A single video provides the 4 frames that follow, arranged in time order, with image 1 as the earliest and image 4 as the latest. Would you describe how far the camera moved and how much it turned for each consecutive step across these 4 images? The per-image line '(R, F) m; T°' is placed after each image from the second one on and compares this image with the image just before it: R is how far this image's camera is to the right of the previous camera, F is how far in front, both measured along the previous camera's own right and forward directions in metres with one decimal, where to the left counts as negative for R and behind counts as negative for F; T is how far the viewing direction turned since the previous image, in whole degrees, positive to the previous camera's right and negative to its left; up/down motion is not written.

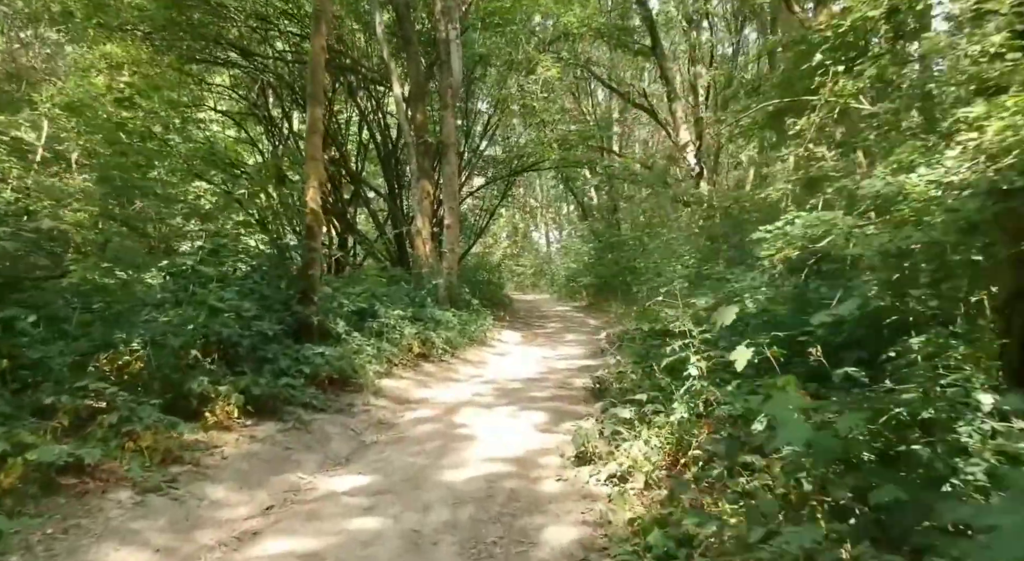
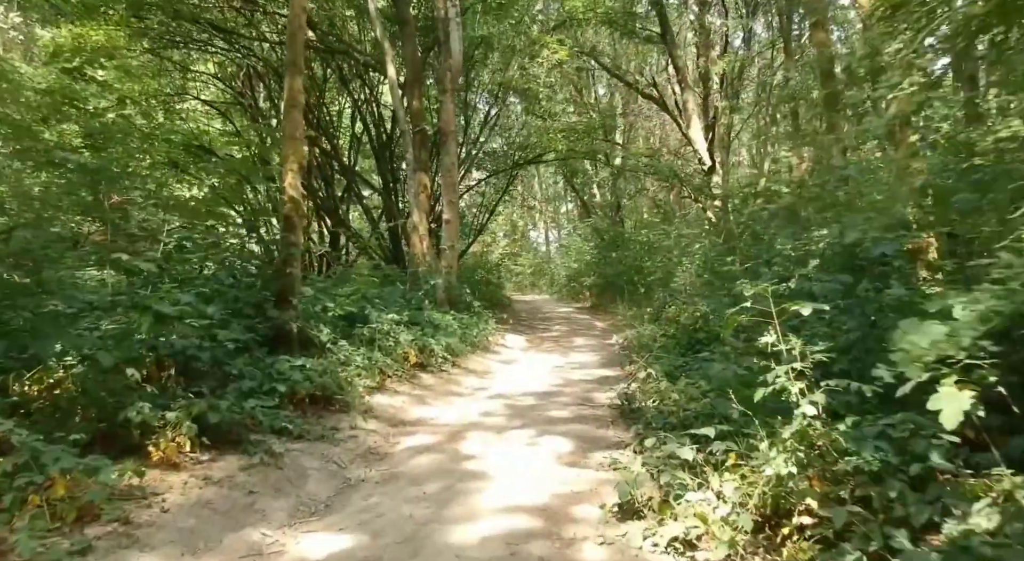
(-0.2, +1.0) m; 0°
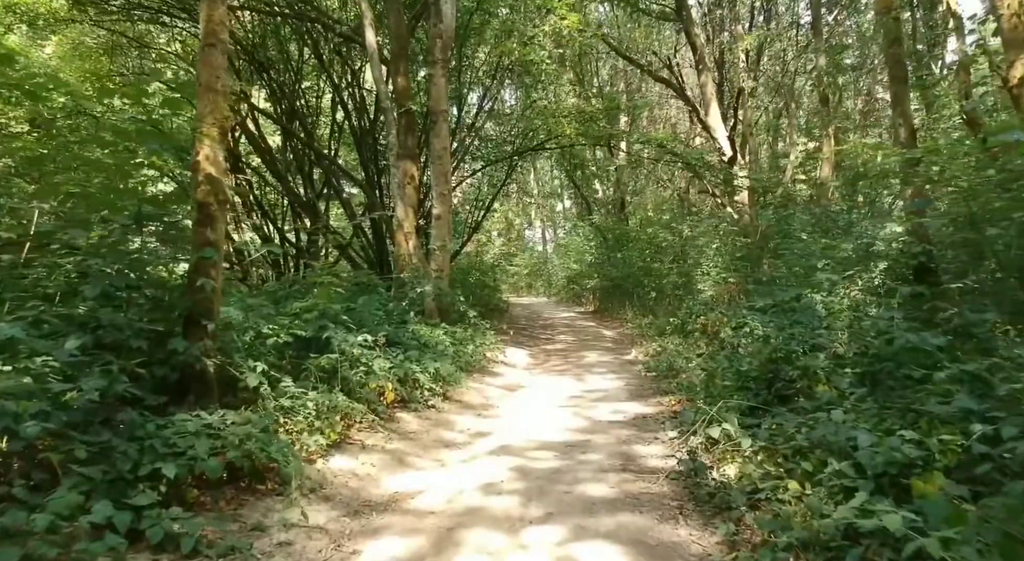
(-0.1, +1.9) m; +1°
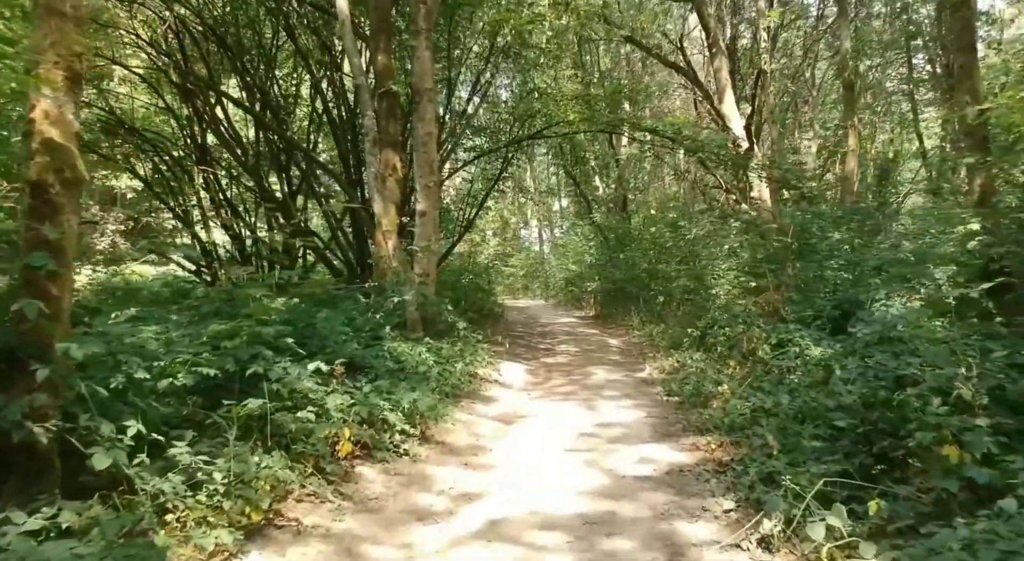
(0.0, +1.4) m; 0°
